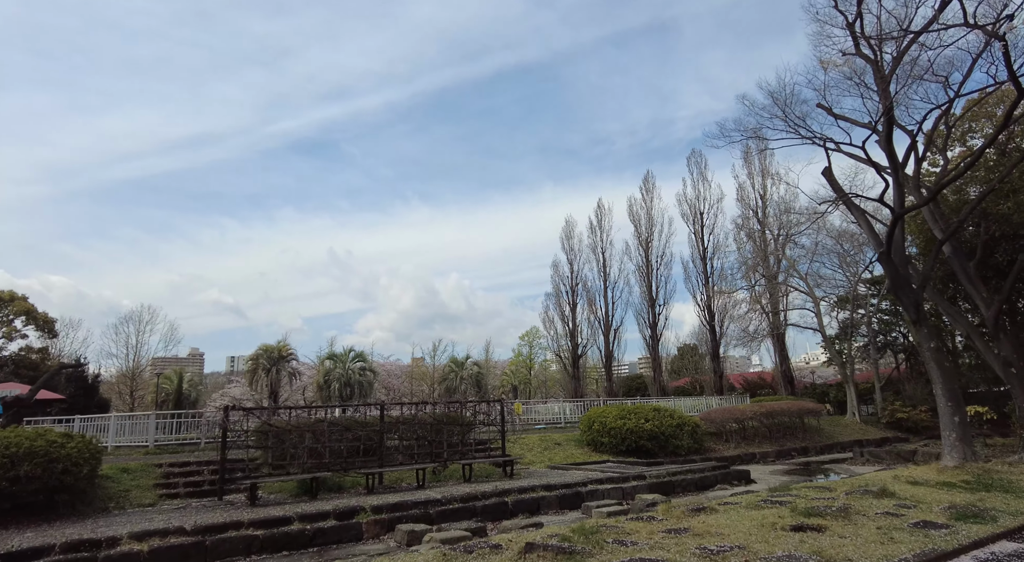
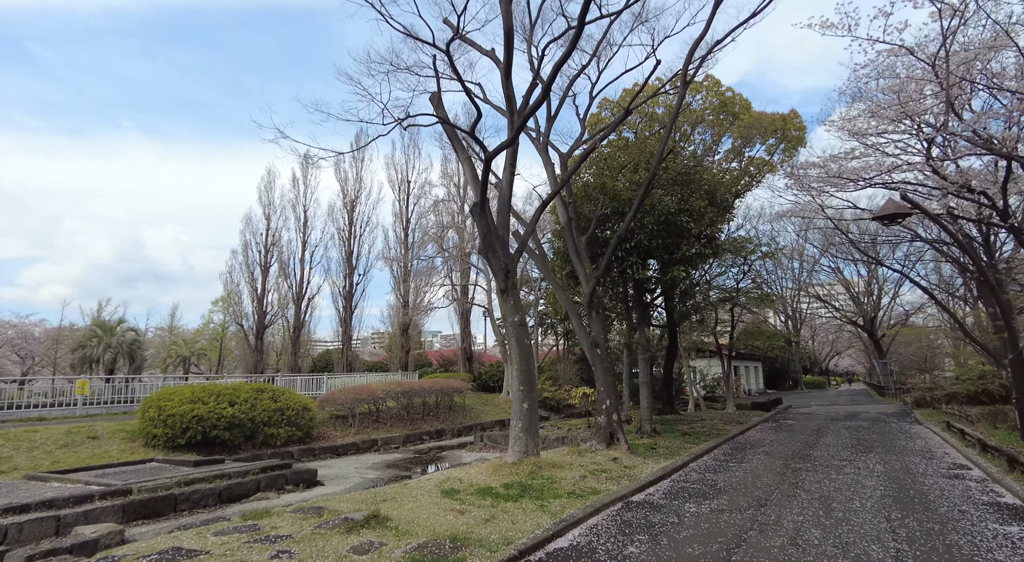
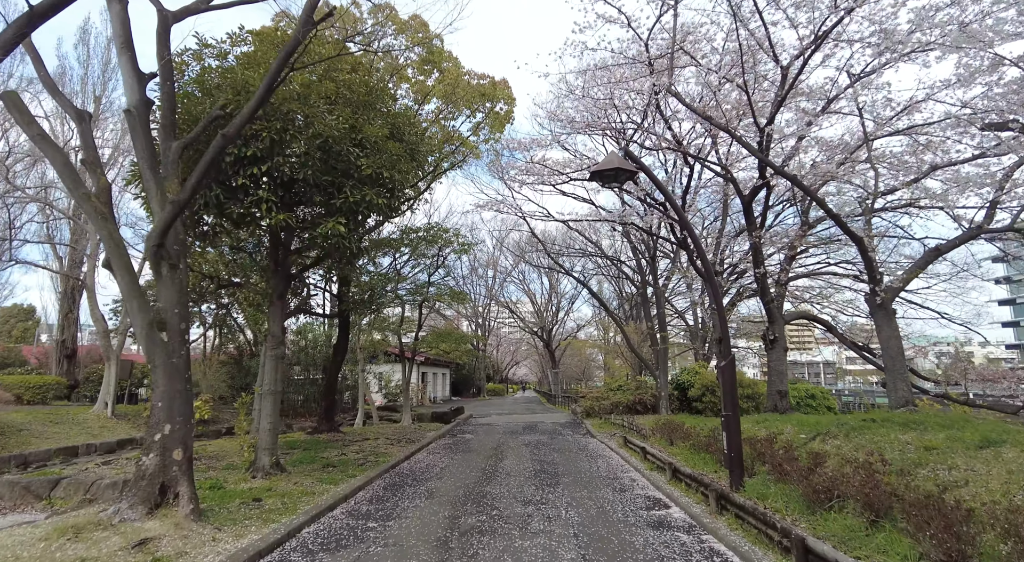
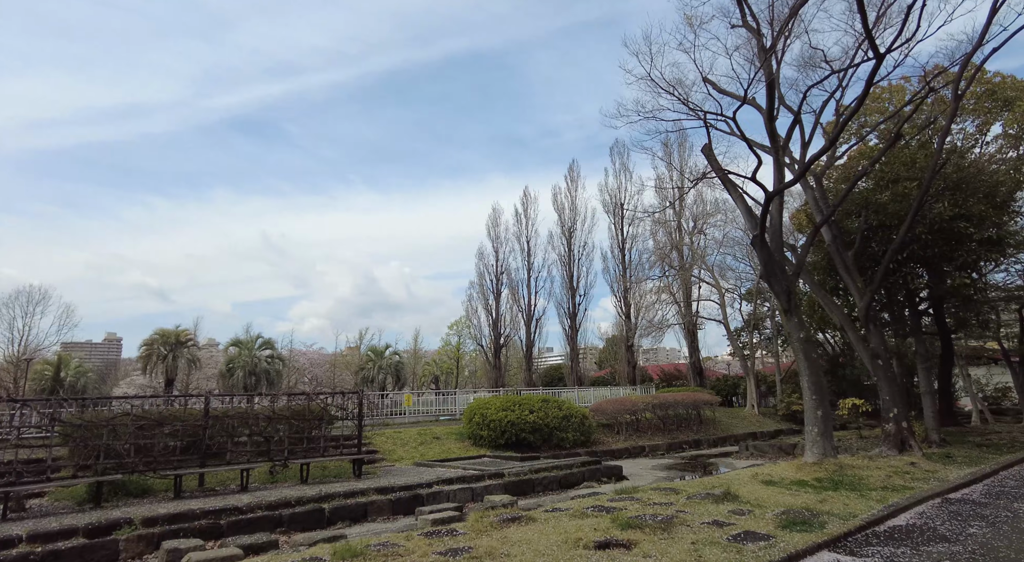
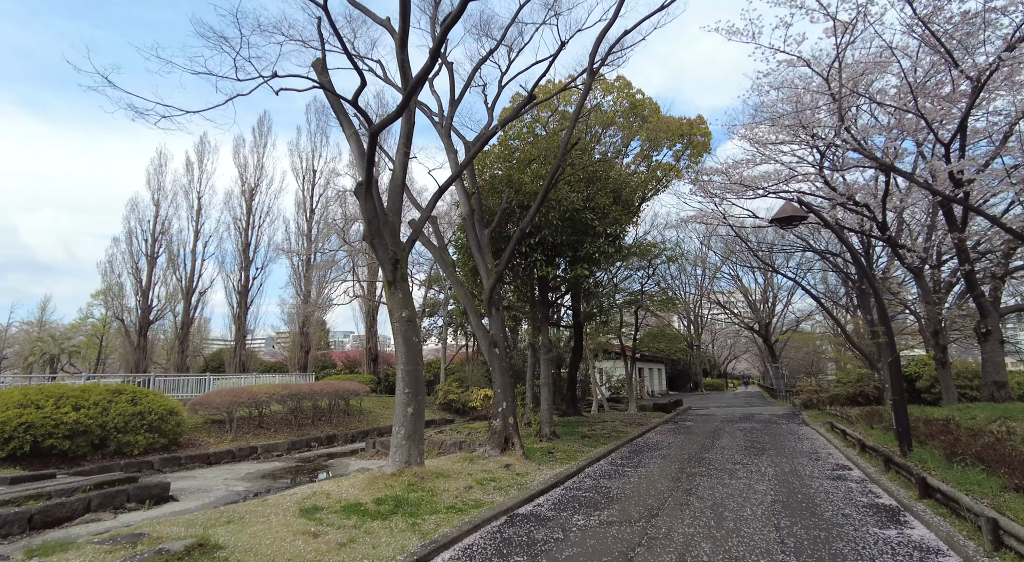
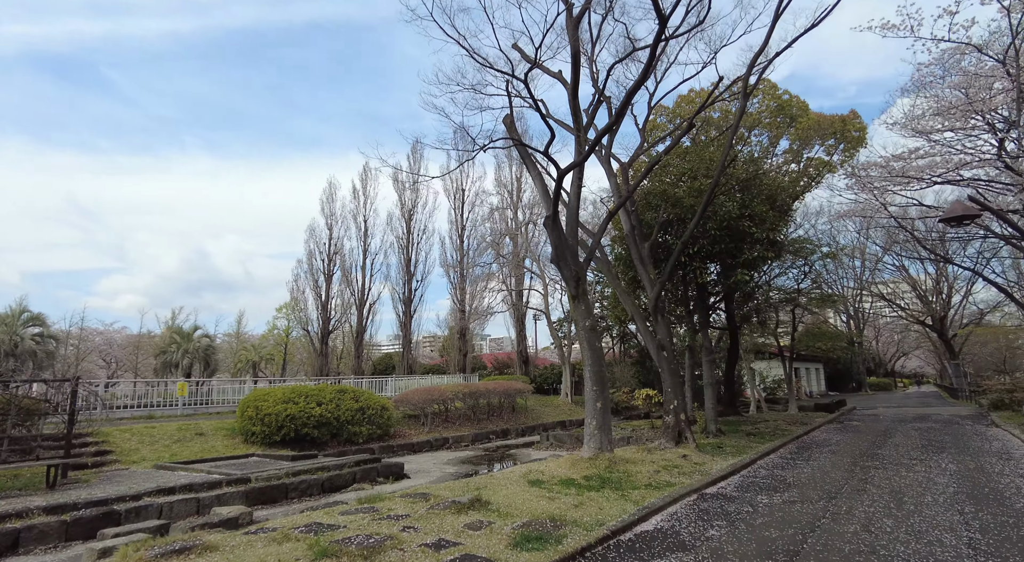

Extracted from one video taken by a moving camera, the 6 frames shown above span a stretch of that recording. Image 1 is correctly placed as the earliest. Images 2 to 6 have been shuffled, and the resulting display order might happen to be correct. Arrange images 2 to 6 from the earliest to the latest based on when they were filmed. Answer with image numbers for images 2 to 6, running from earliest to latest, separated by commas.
4, 6, 2, 5, 3
